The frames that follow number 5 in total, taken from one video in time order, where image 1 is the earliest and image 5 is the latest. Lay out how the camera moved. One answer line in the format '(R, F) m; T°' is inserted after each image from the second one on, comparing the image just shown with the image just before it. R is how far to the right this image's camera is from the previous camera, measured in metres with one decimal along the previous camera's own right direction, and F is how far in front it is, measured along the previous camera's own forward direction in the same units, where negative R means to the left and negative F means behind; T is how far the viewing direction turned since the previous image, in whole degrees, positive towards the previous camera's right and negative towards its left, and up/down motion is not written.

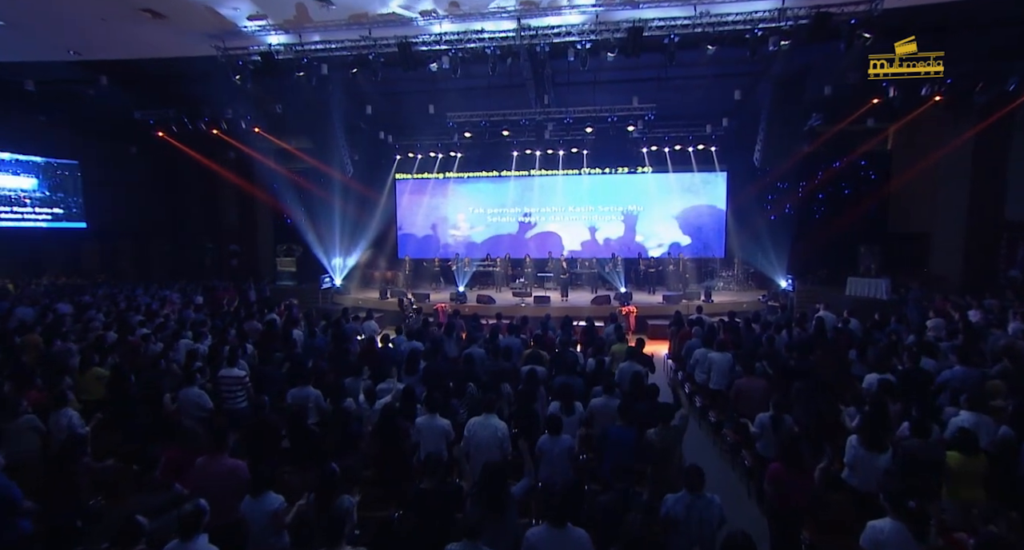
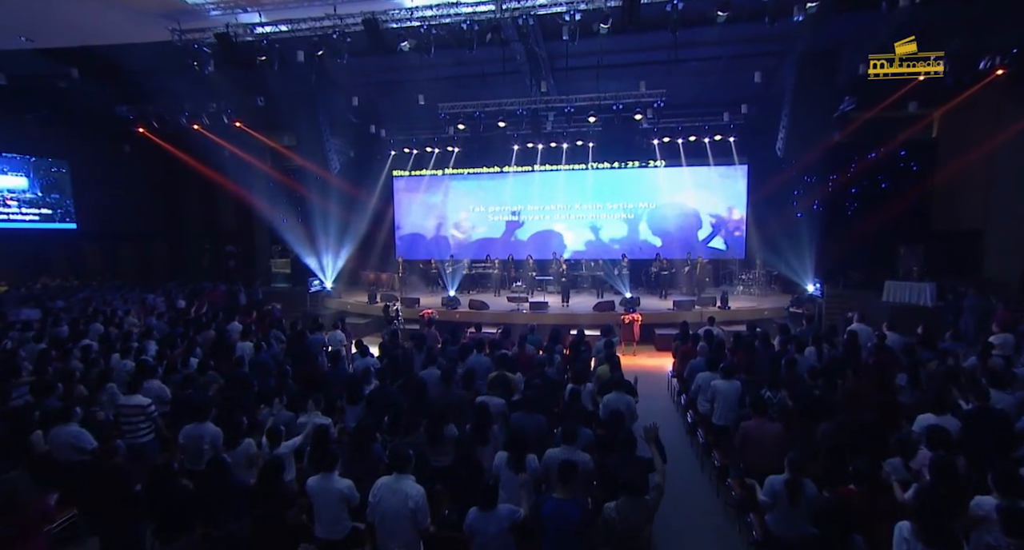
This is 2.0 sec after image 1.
(+0.7, +1.1) m; -3°
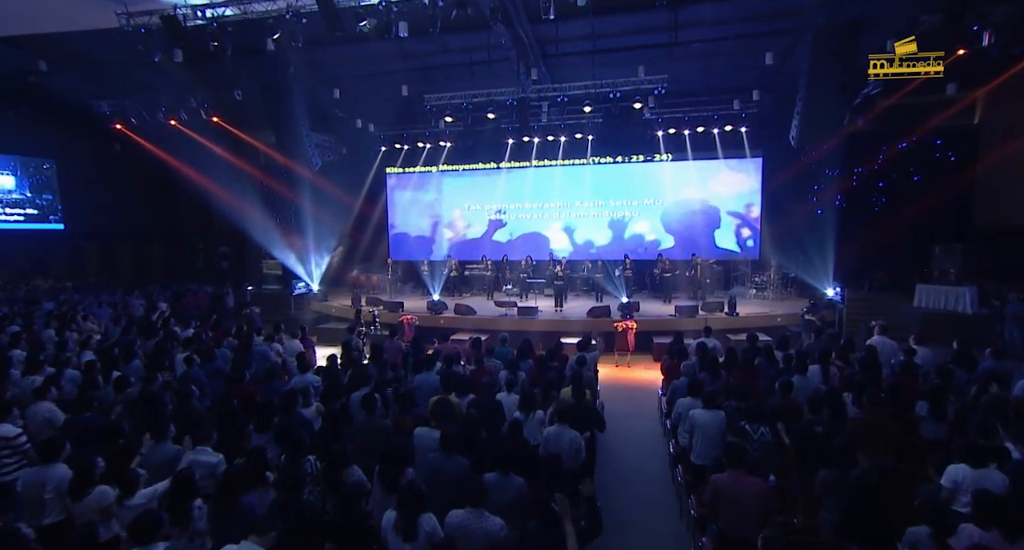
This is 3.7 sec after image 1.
(+0.8, +0.9) m; -3°
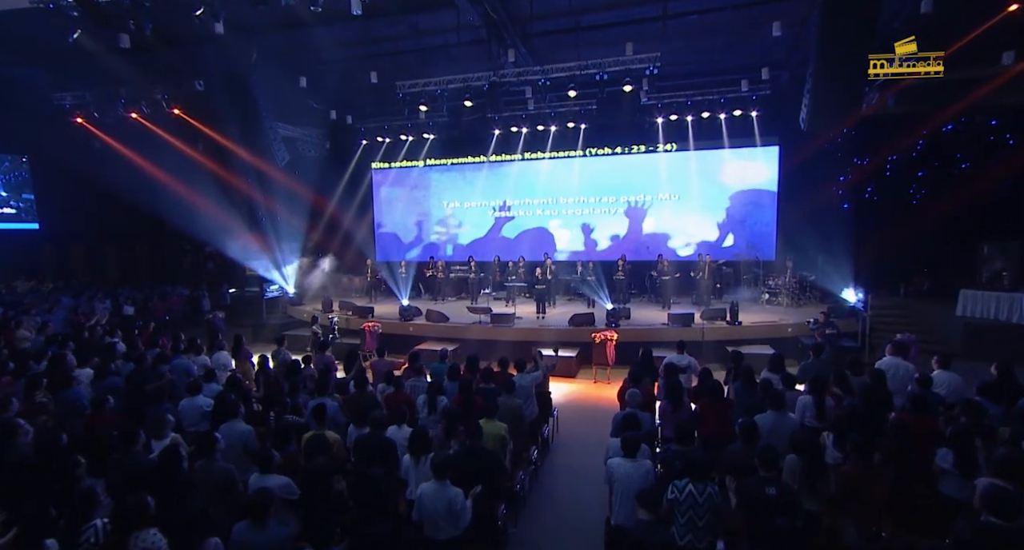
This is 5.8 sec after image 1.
(+1.2, +1.1) m; -3°
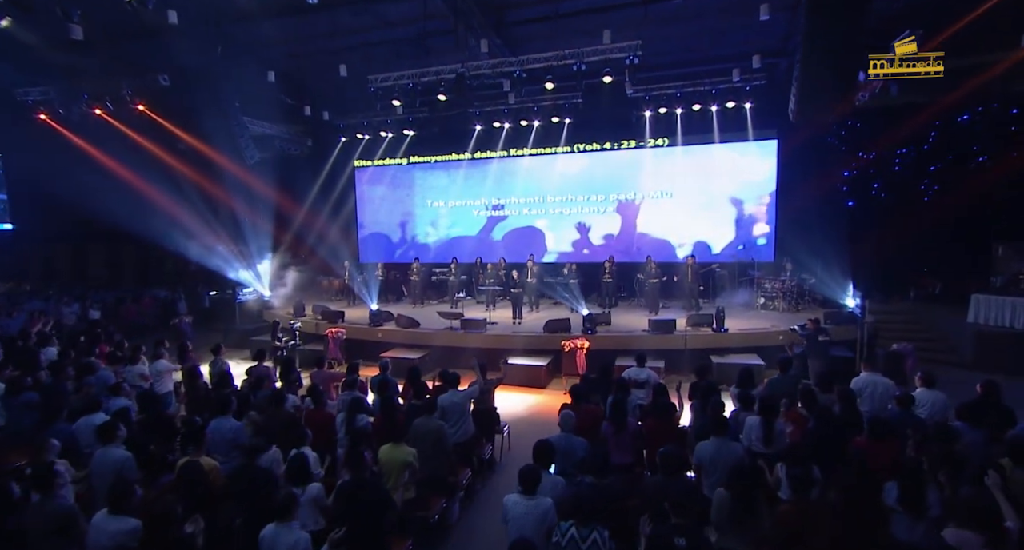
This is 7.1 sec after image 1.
(+0.8, +0.6) m; -1°
